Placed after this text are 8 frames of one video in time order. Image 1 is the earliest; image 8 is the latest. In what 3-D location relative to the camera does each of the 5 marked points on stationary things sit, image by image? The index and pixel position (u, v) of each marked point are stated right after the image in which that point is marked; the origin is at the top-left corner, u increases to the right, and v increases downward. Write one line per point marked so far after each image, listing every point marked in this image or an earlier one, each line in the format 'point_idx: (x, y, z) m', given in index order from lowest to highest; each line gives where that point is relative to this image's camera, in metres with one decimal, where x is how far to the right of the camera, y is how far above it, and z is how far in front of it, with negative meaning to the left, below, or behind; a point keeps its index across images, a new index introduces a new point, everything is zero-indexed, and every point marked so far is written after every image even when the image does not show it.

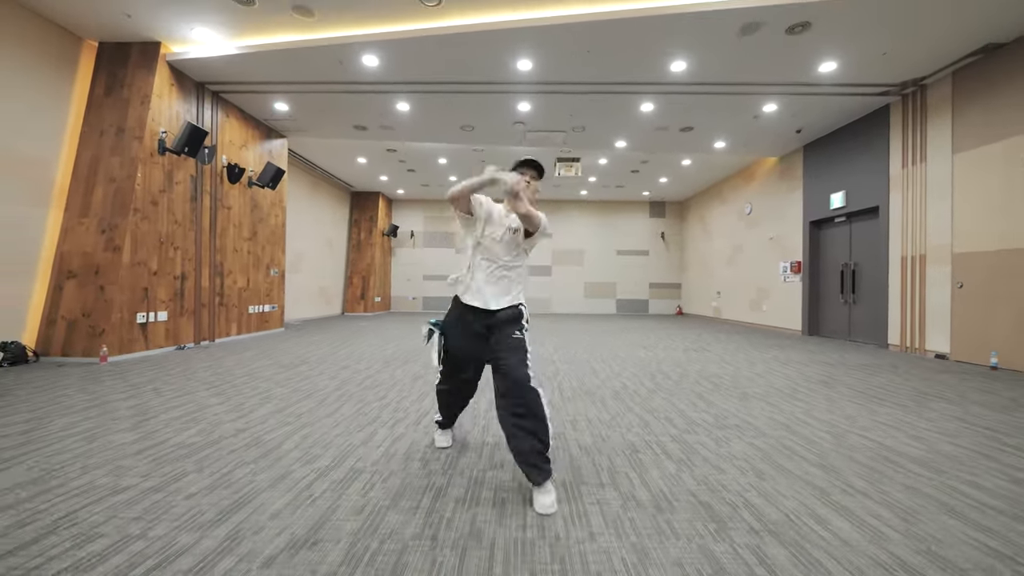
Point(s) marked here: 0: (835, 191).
0: (+5.2, +1.6, +6.9) m
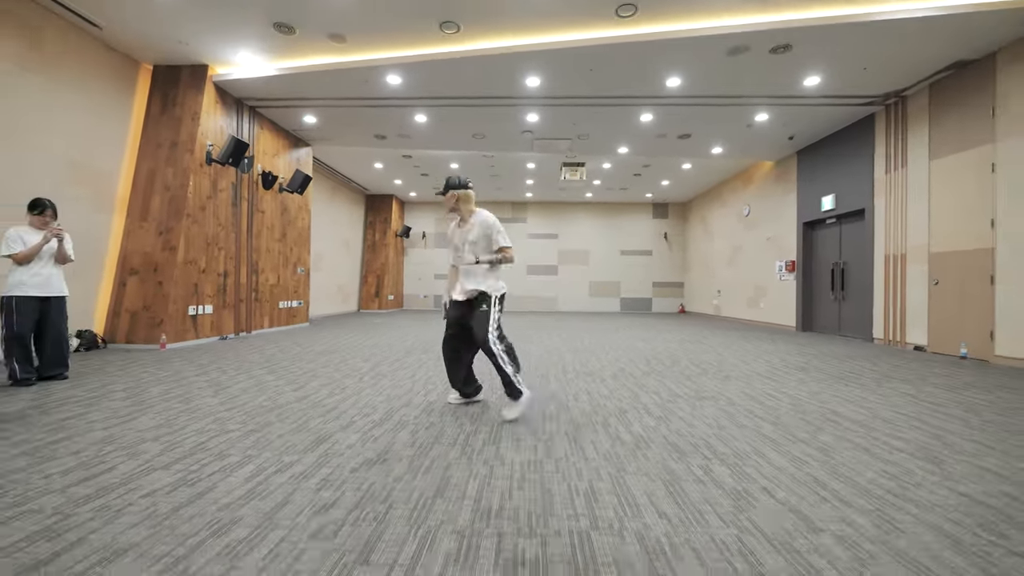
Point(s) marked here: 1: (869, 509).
0: (+5.4, +1.6, +7.3) m
1: (+1.3, -0.8, +1.5) m
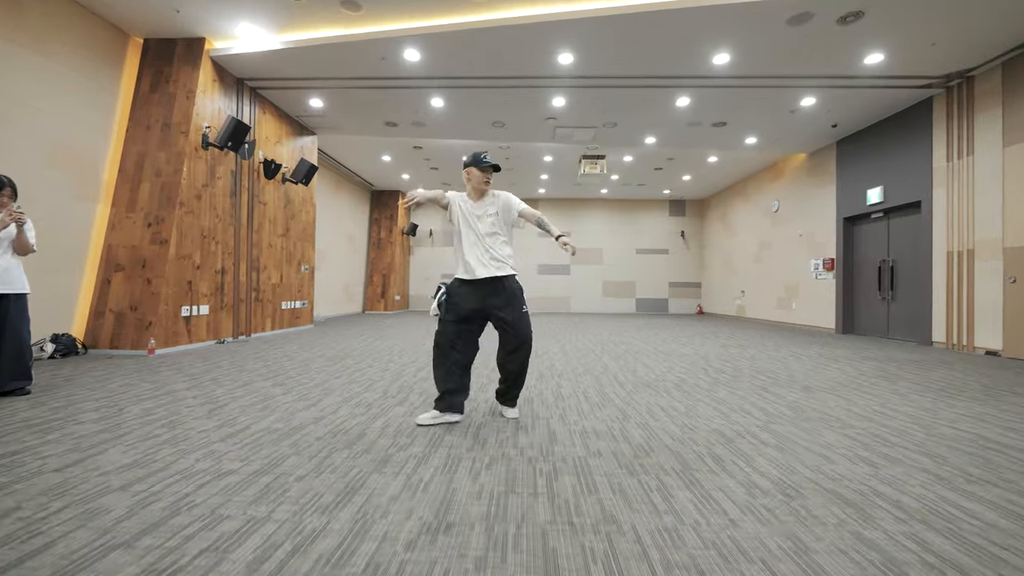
0: (+5.7, +1.6, +6.8) m
1: (+1.6, -0.8, +1.0) m
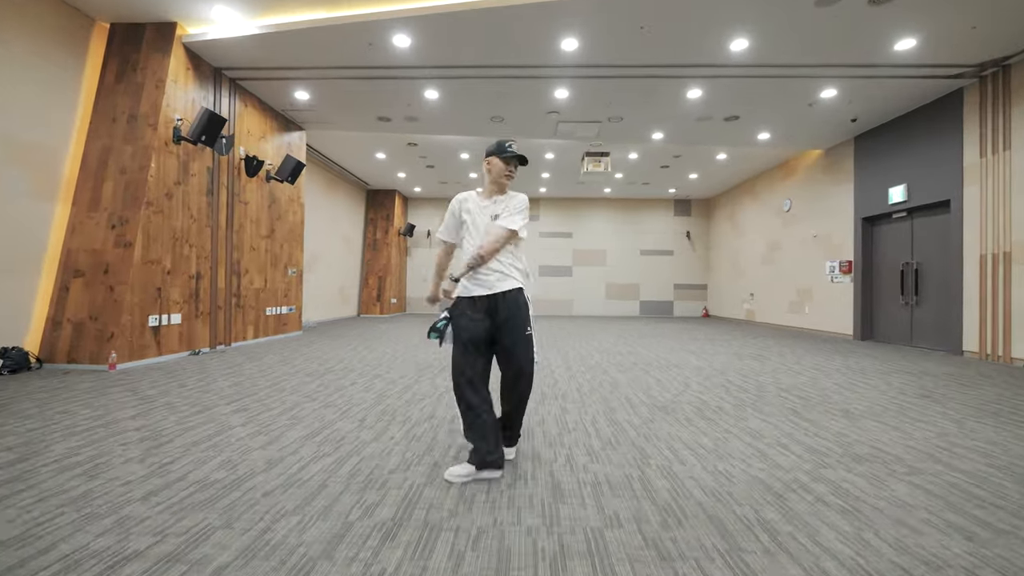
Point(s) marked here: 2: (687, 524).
0: (+5.7, +1.6, +6.4) m
1: (+1.6, -0.8, +0.6) m
2: (+0.6, -0.8, +1.5) m
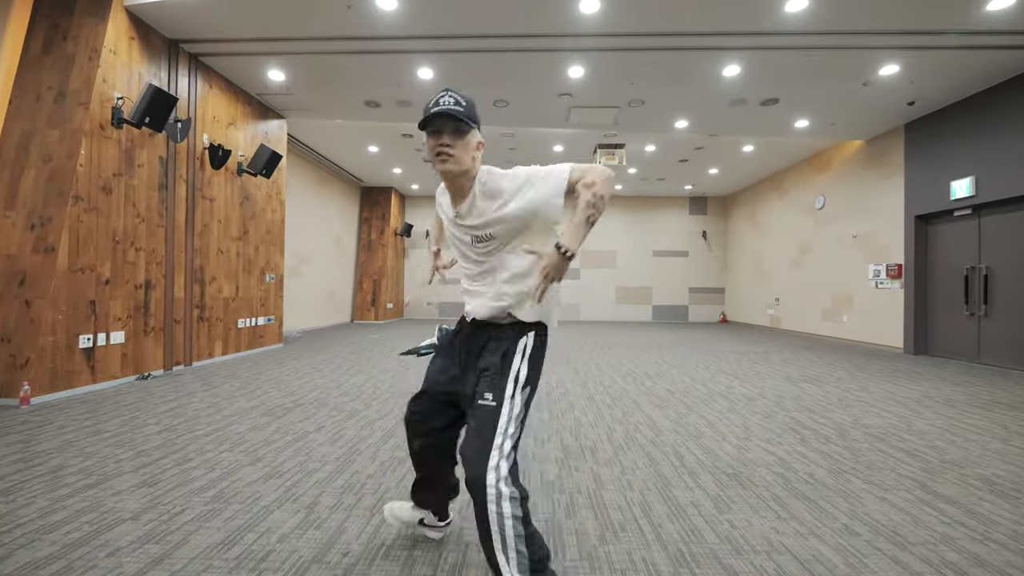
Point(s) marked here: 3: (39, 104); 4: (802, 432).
0: (+5.8, +1.5, +5.6) m
1: (+1.7, -0.9, -0.2) m
2: (+0.7, -0.9, +0.7) m
3: (-4.1, +1.6, +3.7) m
4: (+1.9, -0.9, +2.8) m
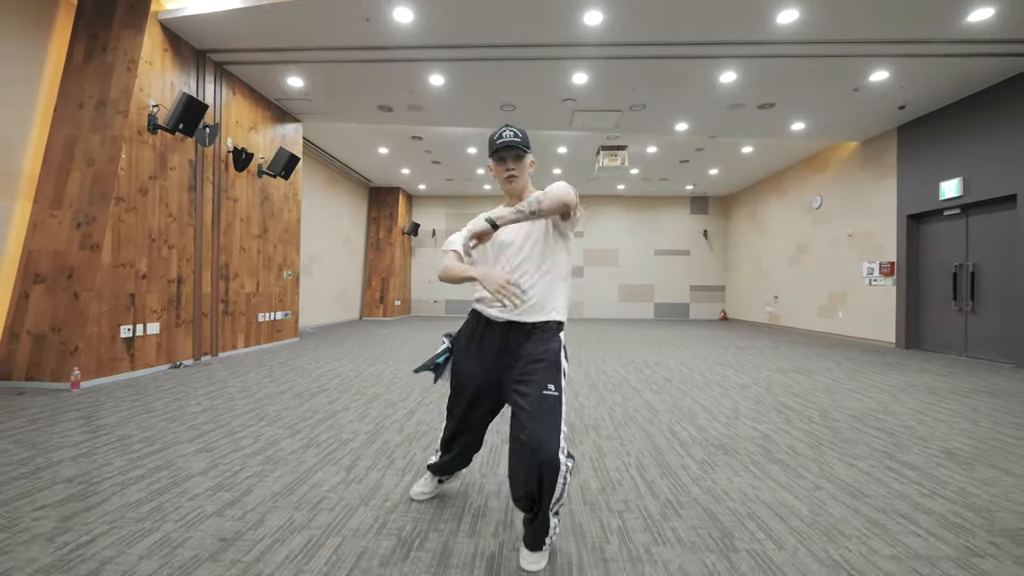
0: (+5.9, +1.5, +5.8) m
1: (+1.7, -0.9, 0.0) m
2: (+0.7, -0.9, +1.0) m
3: (-4.0, +1.7, +4.0) m
4: (+2.0, -0.9, +3.1) m
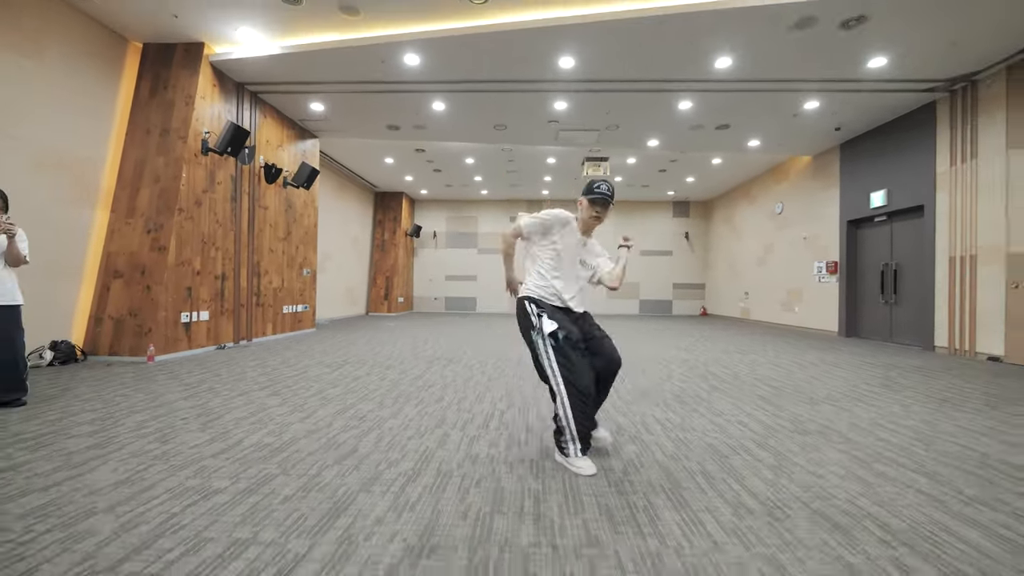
0: (+5.7, +1.6, +6.8) m
1: (+1.6, -0.8, +0.9) m
2: (+0.6, -0.8, +1.9) m
3: (-4.2, +1.7, +4.9) m
4: (+1.8, -0.8, +4.0) m
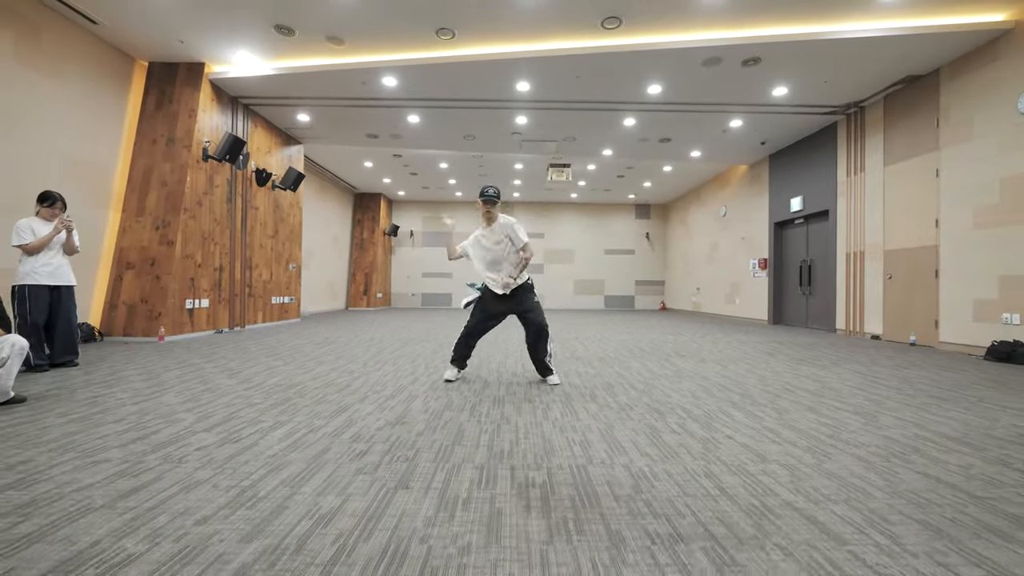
0: (+5.1, +1.7, +7.9) m
1: (+1.3, -0.7, +1.9) m
2: (+0.3, -0.7, +2.7) m
3: (-4.7, +1.8, +5.6) m
4: (+1.4, -0.7, +4.9) m
